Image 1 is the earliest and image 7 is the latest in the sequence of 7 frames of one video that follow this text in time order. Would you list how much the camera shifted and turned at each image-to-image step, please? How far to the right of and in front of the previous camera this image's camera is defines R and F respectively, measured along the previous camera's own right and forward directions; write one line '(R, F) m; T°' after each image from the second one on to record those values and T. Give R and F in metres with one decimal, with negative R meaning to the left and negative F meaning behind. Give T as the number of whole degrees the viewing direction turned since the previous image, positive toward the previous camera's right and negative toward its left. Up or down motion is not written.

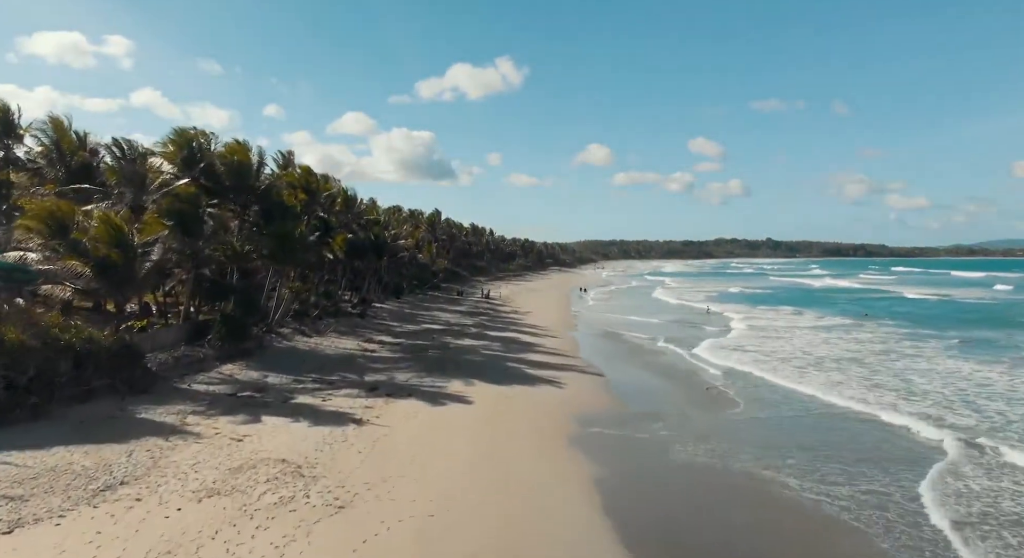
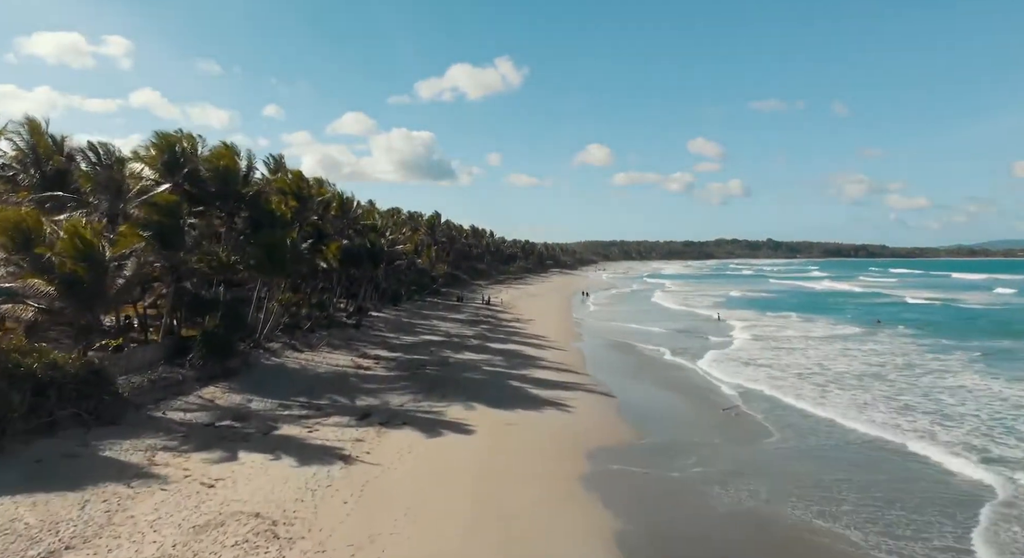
(-0.1, +1.3) m; 0°
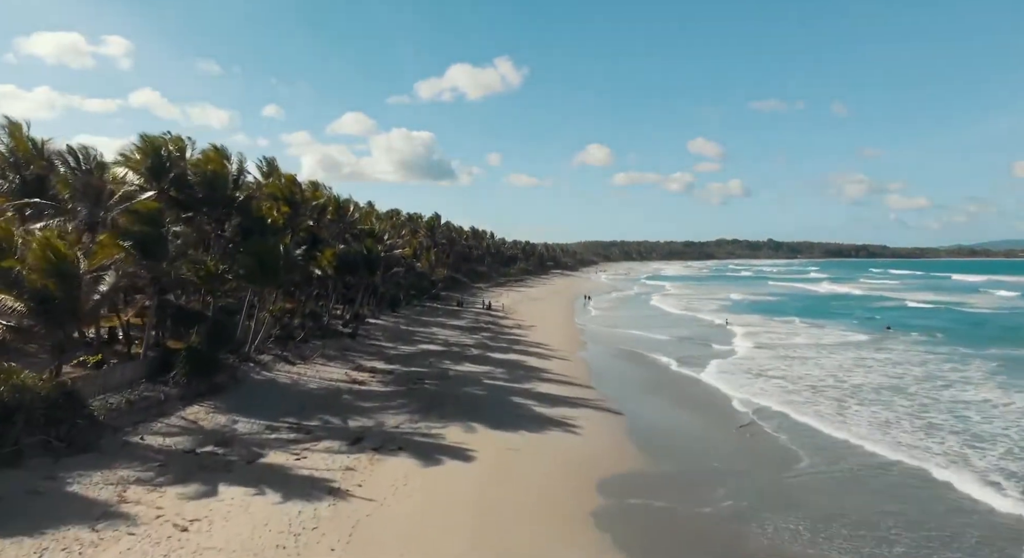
(-0.1, +1.0) m; 0°
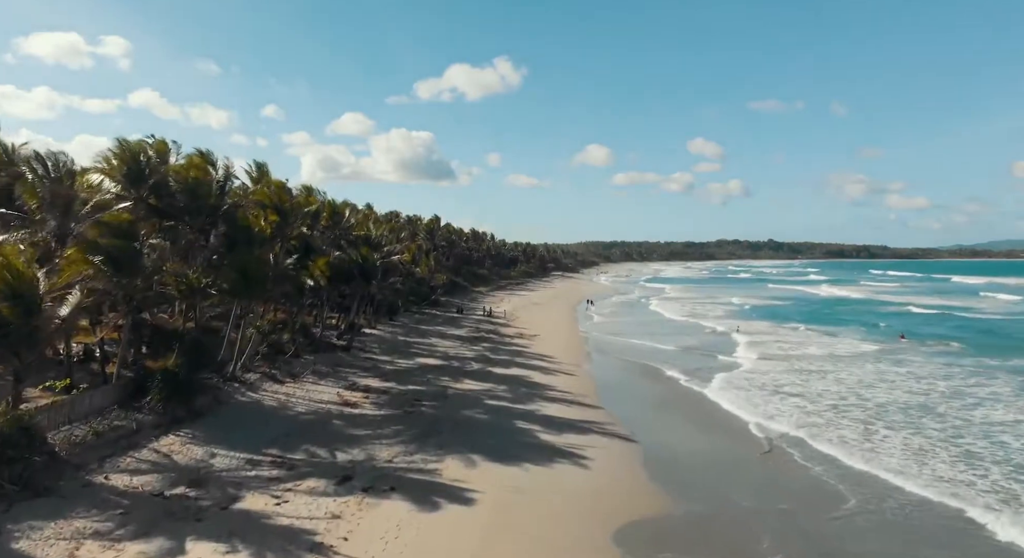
(-0.1, +1.3) m; 0°
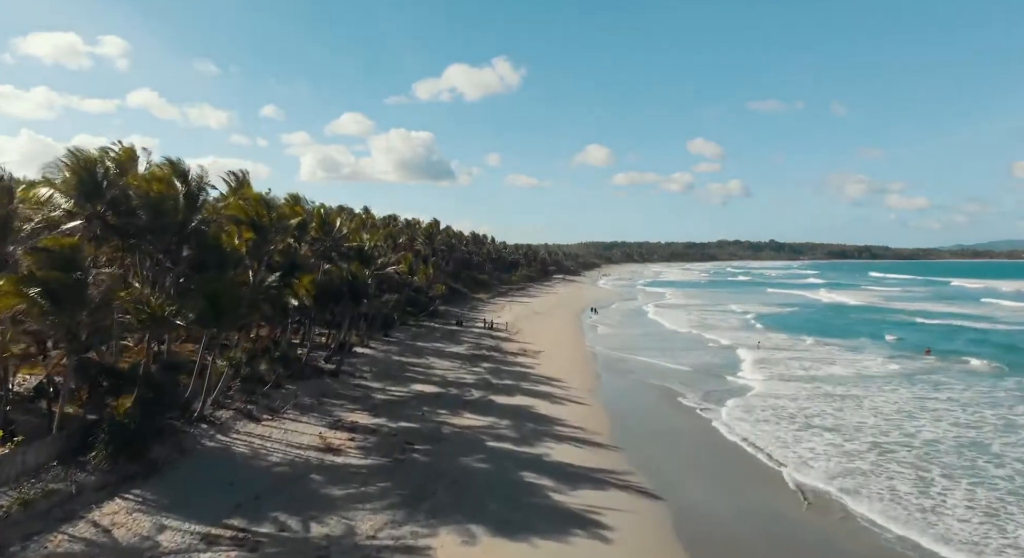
(-0.1, +2.2) m; 0°
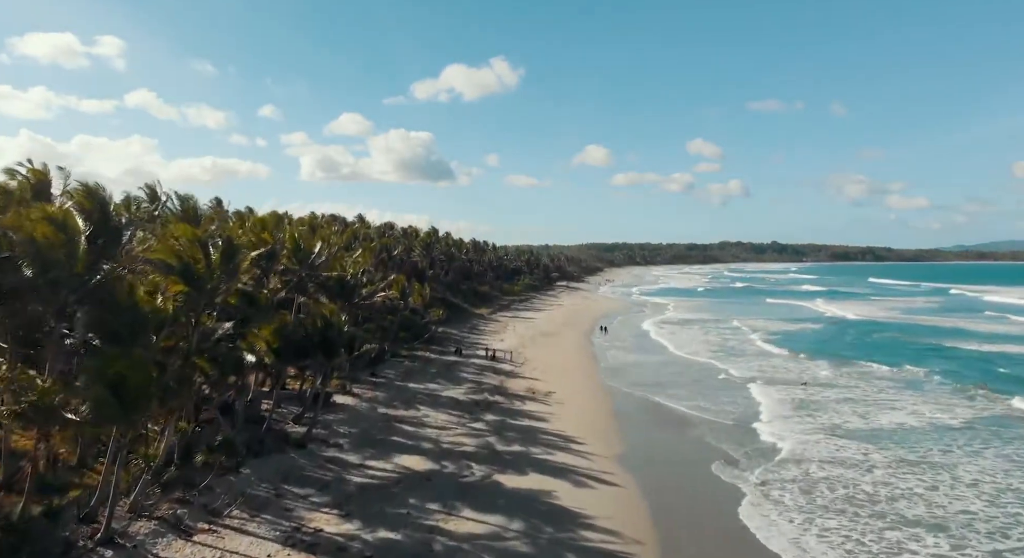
(-0.3, +4.3) m; 0°
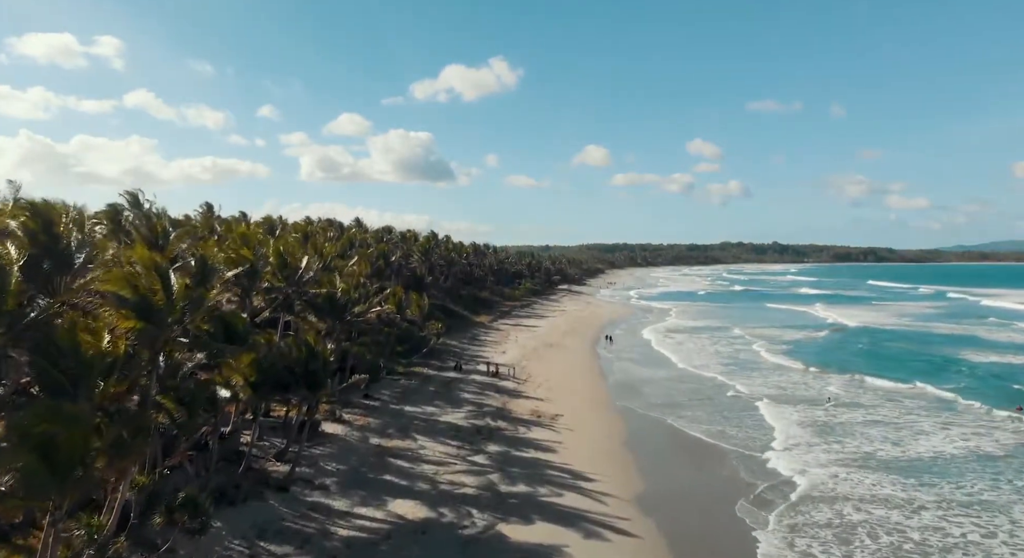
(-0.2, +1.9) m; 0°
